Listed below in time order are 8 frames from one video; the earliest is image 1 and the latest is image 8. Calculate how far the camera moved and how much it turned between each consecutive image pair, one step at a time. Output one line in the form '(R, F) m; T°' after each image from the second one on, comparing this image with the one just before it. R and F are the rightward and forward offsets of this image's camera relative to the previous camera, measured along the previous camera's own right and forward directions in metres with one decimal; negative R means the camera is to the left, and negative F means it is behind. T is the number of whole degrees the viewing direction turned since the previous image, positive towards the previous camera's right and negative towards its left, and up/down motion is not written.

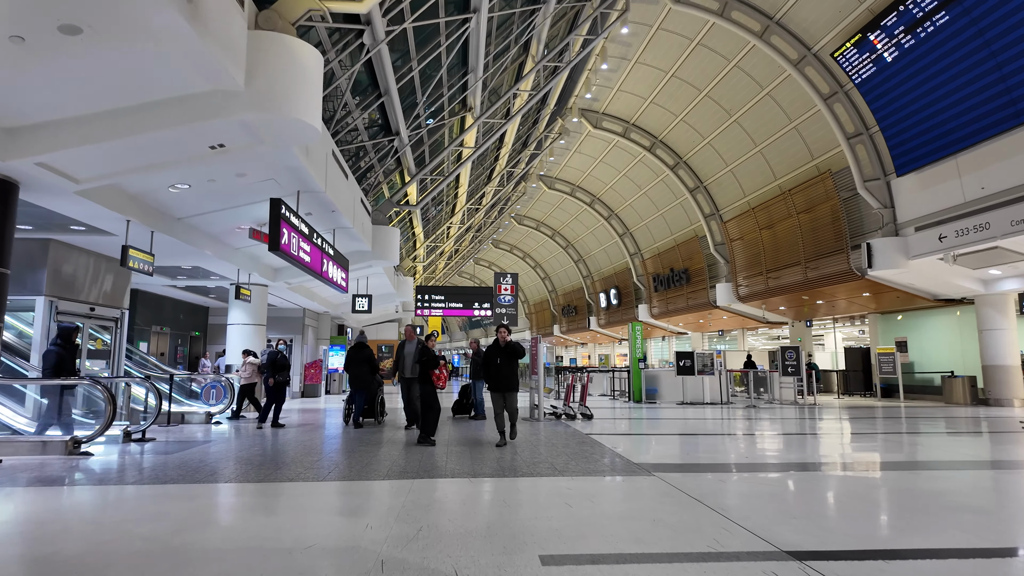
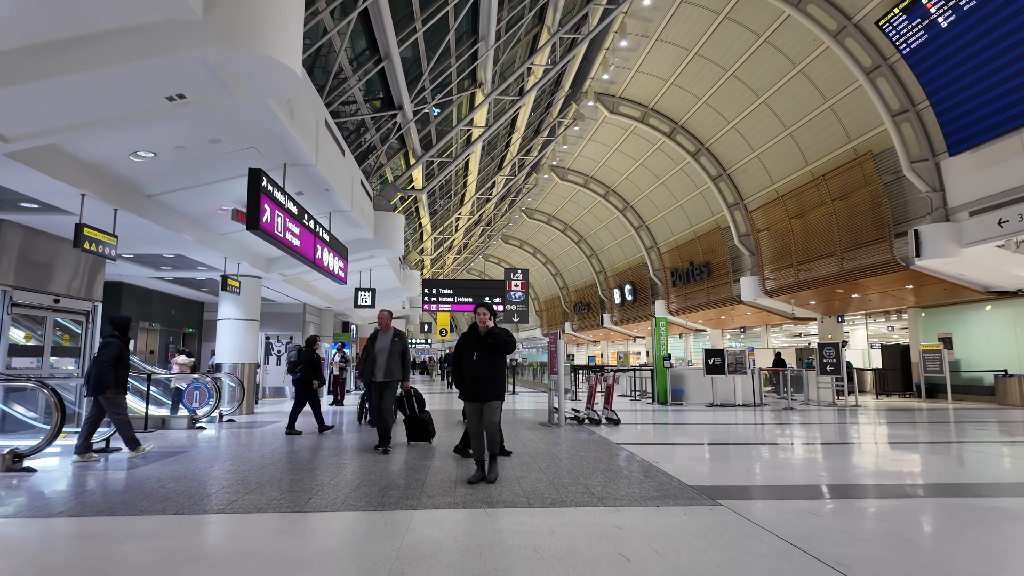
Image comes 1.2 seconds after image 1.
(-0.1, +1.1) m; -1°
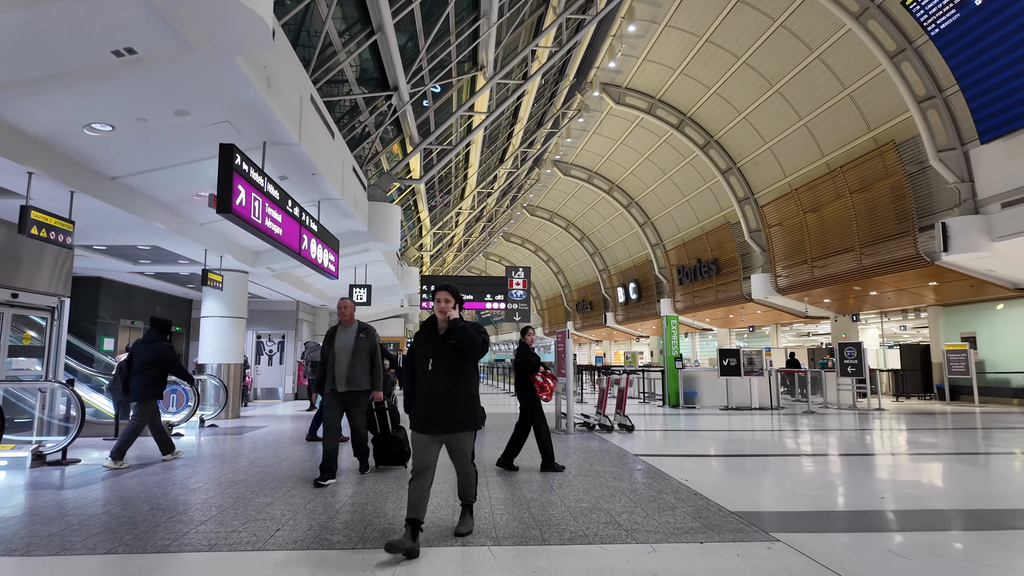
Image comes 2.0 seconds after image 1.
(-0.1, +0.7) m; 0°
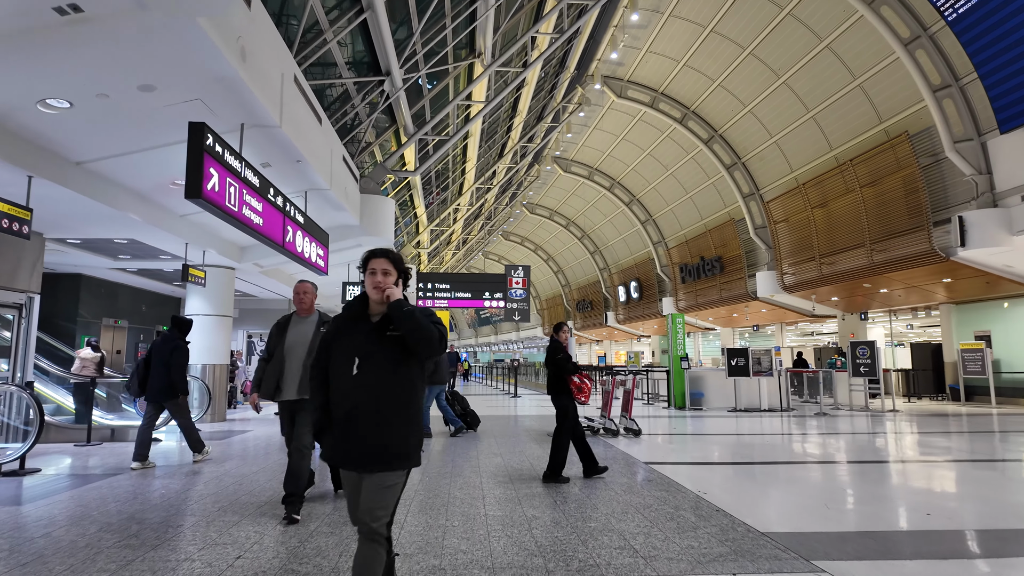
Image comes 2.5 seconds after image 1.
(0.0, +0.5) m; 0°
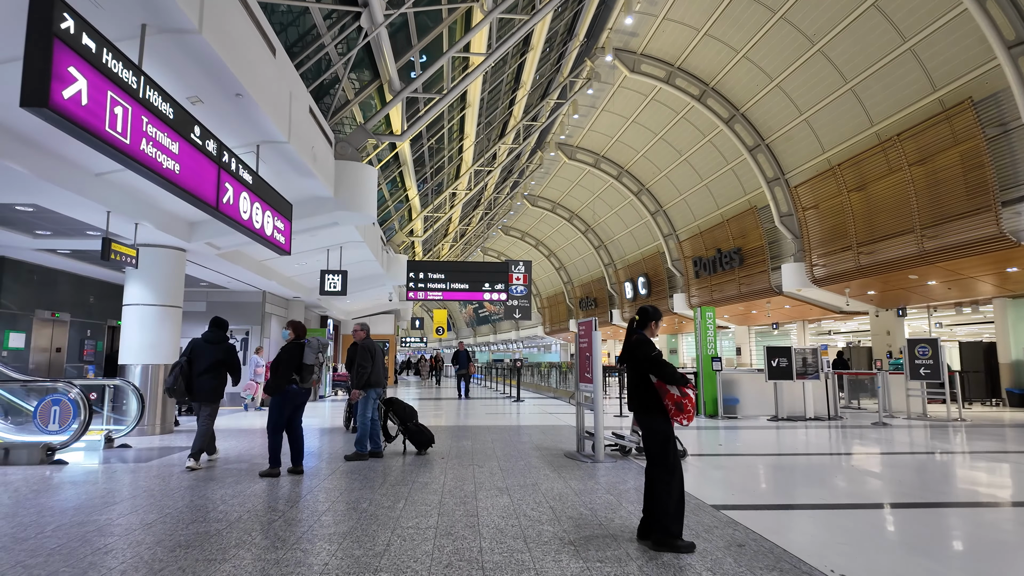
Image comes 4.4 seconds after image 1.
(-0.1, +1.7) m; 0°
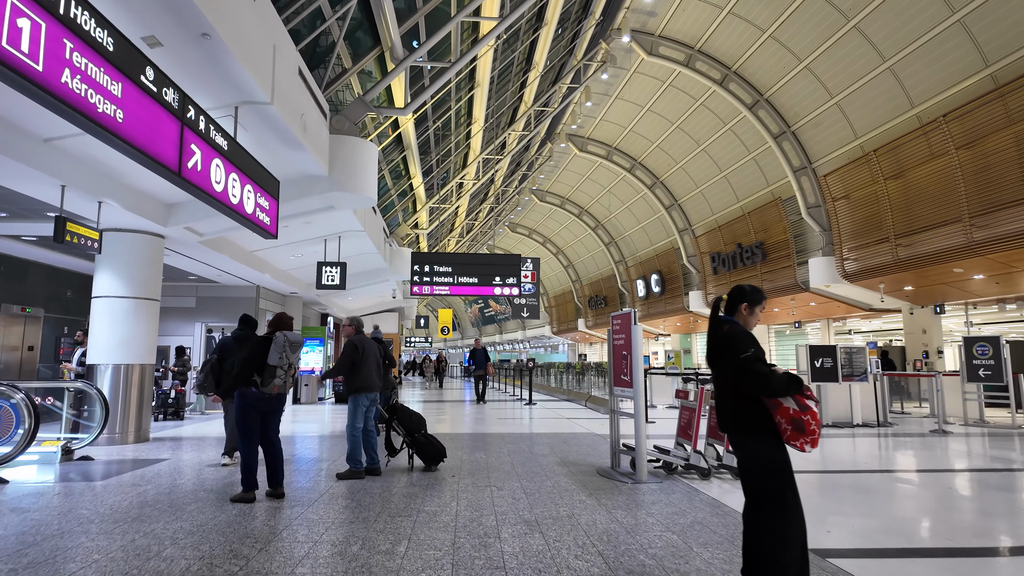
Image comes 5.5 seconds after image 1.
(-0.2, +1.0) m; 0°
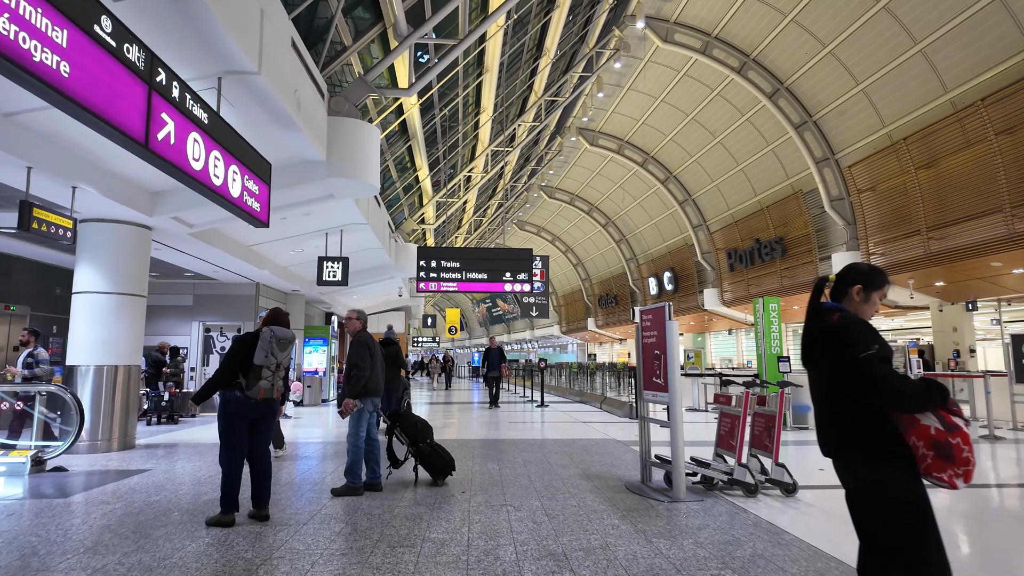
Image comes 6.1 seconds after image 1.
(-0.1, +0.6) m; -1°
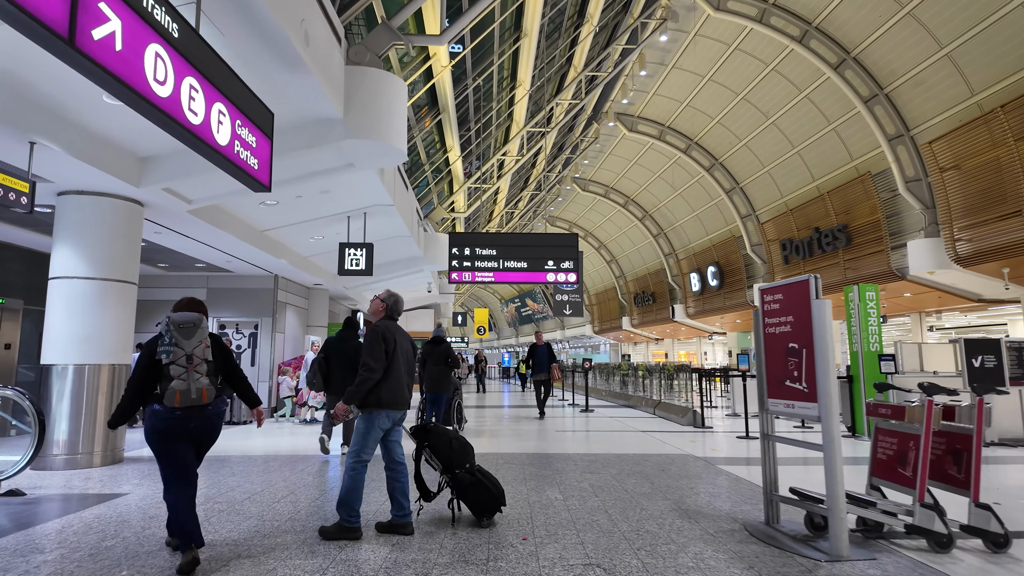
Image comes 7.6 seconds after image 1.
(-0.3, +1.3) m; -3°
